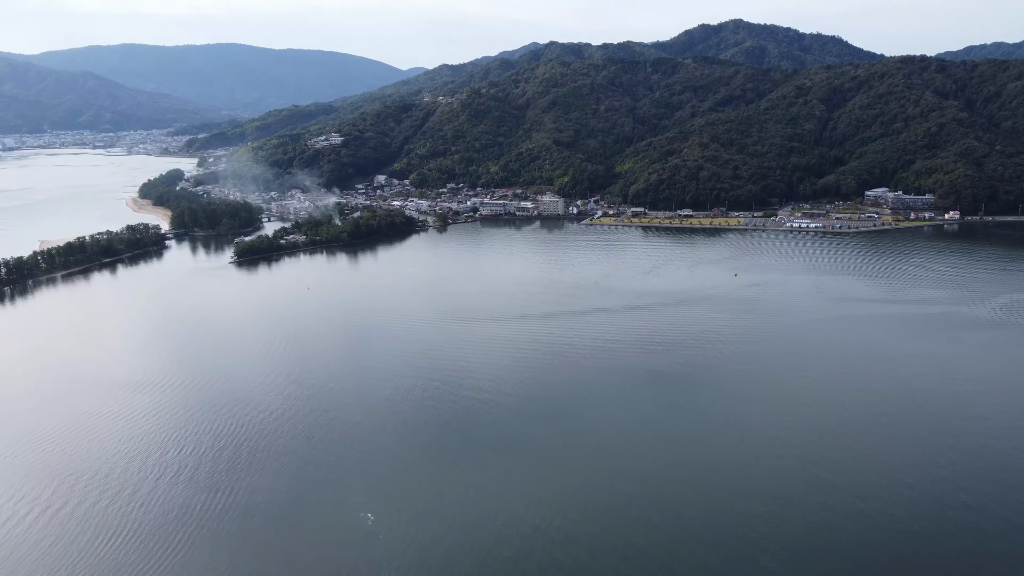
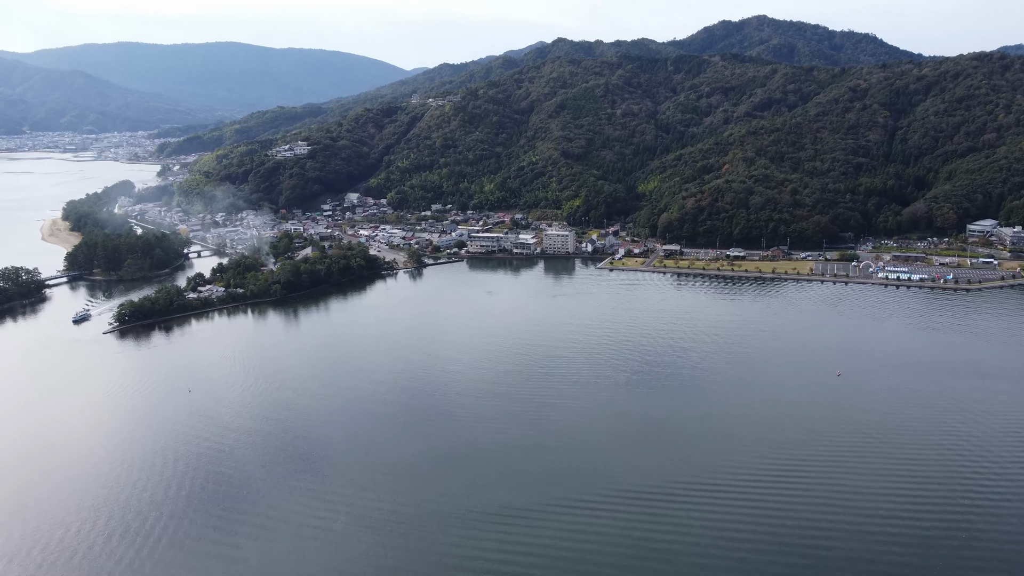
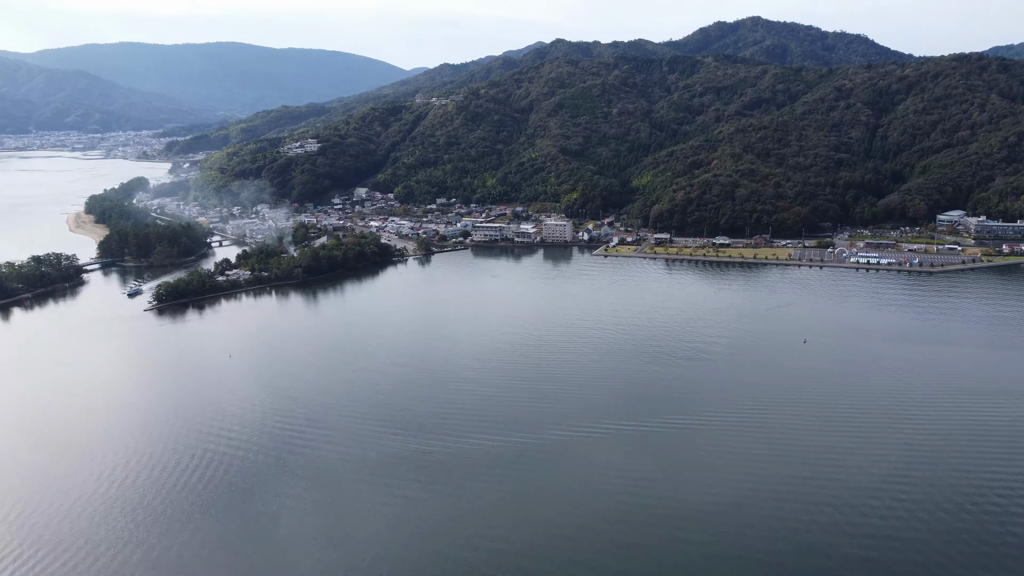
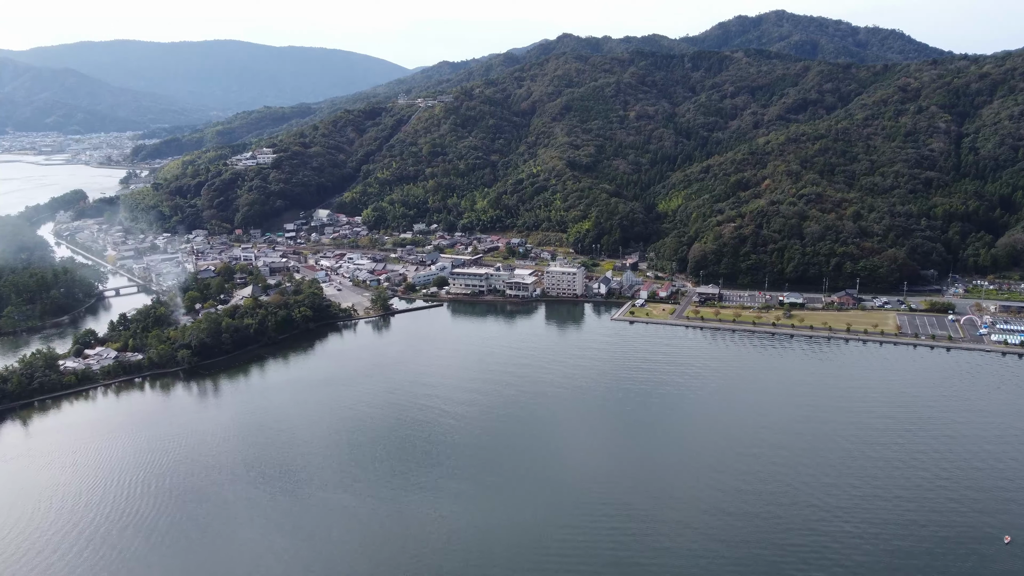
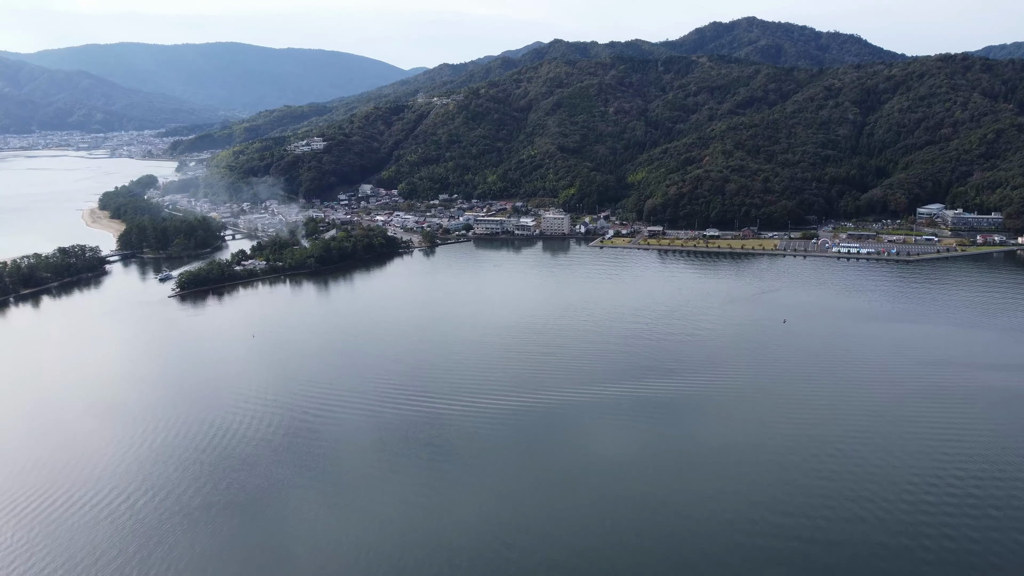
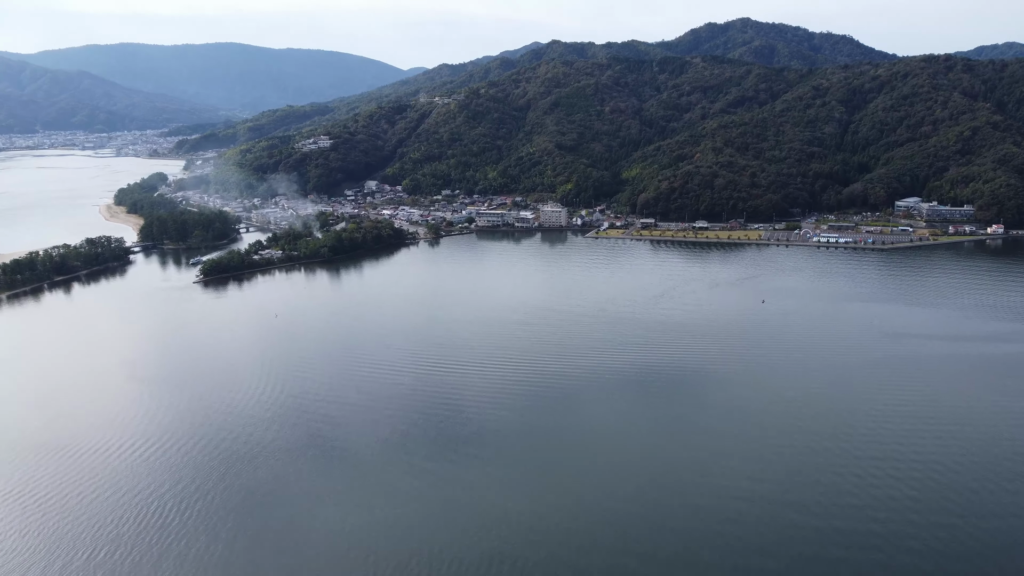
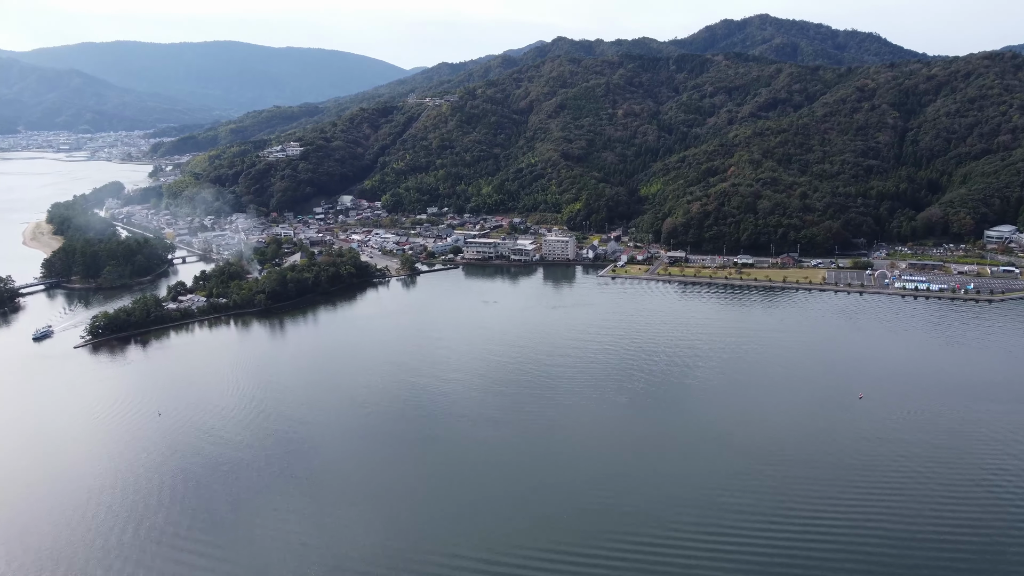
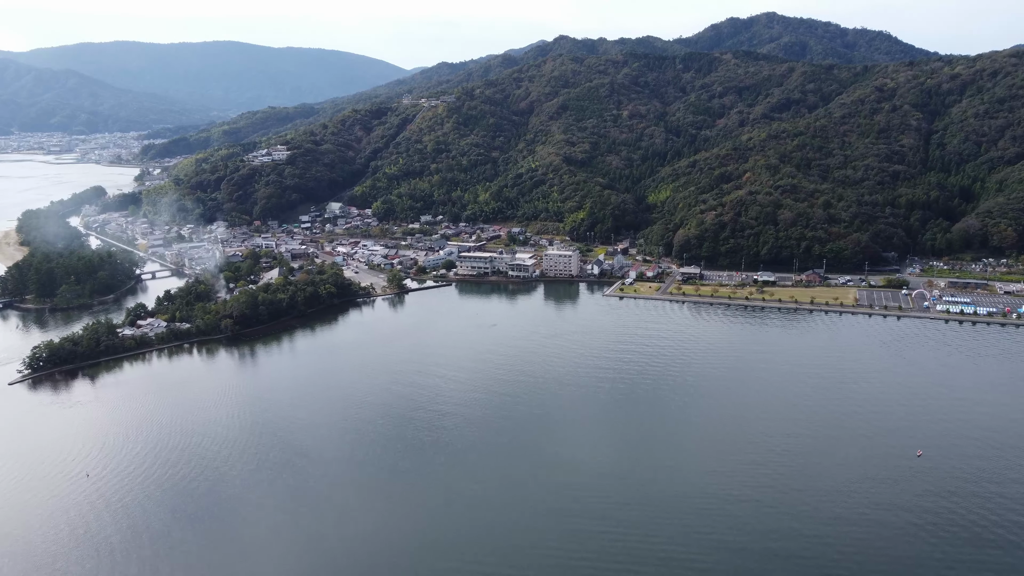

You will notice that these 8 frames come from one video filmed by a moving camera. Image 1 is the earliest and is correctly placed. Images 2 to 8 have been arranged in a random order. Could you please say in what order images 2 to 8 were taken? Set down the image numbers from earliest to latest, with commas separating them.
6, 5, 3, 2, 7, 8, 4
